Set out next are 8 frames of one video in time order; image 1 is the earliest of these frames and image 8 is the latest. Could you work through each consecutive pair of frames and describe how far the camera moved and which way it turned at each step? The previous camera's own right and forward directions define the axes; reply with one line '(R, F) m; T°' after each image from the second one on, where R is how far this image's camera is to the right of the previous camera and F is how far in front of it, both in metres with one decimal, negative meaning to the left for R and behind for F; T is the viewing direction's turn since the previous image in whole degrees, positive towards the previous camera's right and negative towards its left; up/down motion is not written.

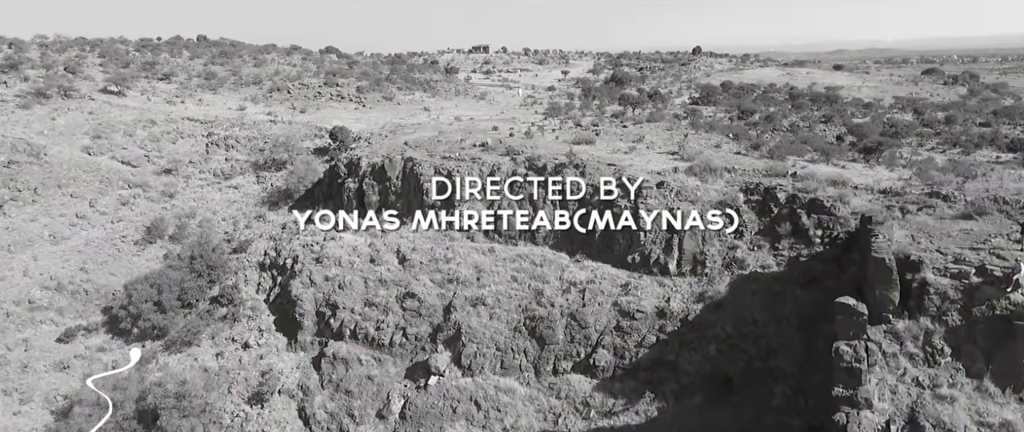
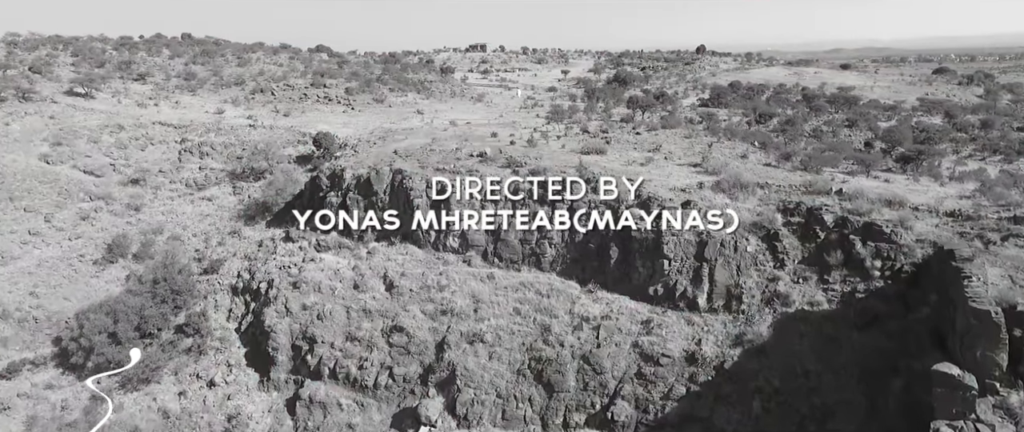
(-0.1, +2.6) m; 0°
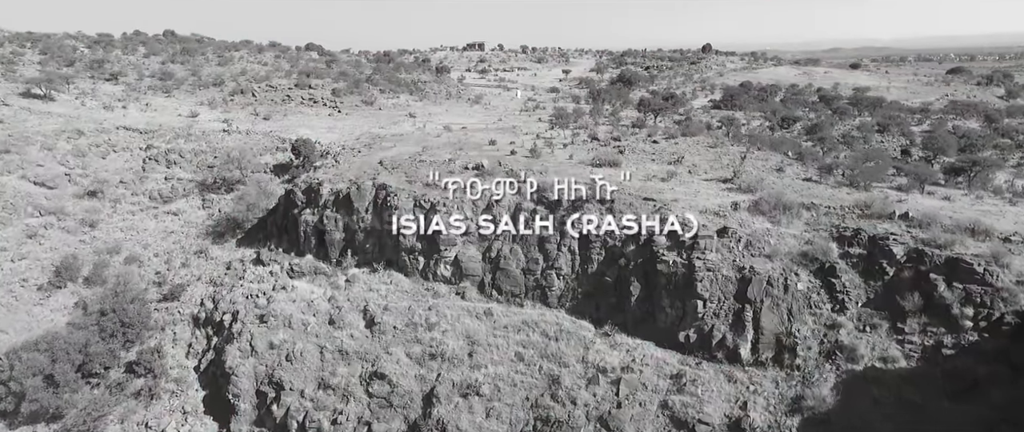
(-0.1, +2.8) m; 0°
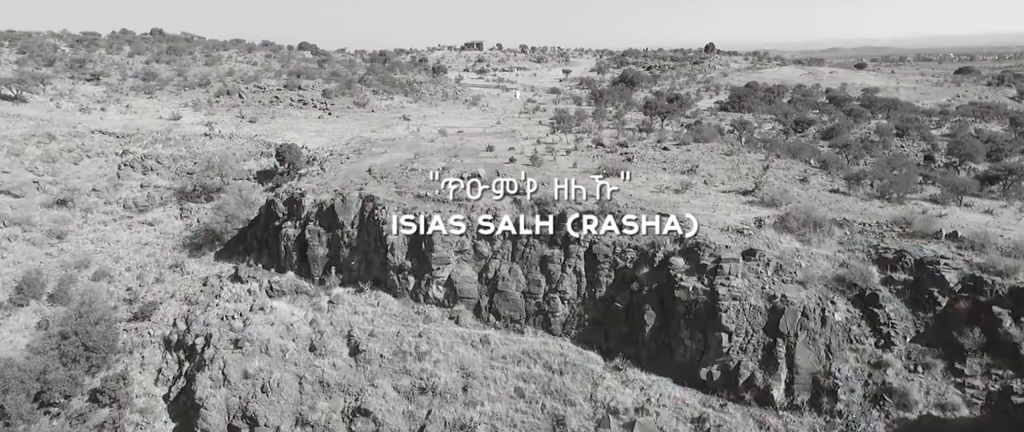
(0.0, +1.6) m; 0°
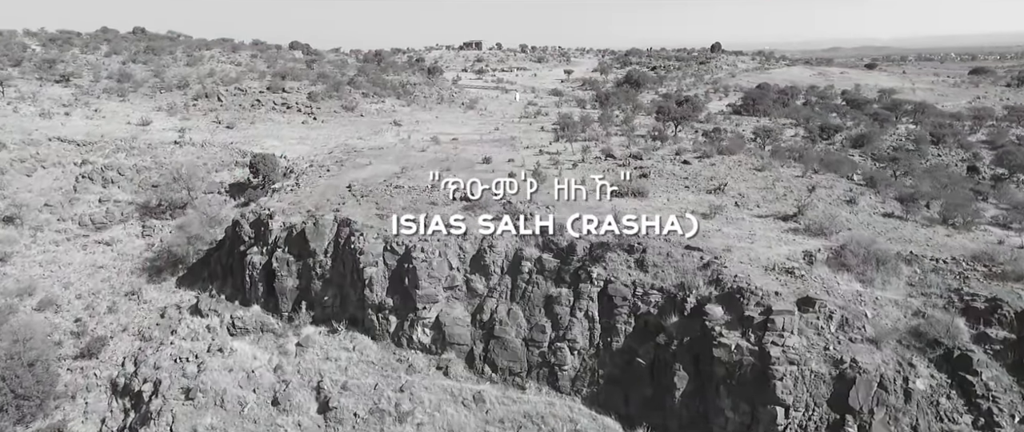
(0.0, +2.4) m; 0°
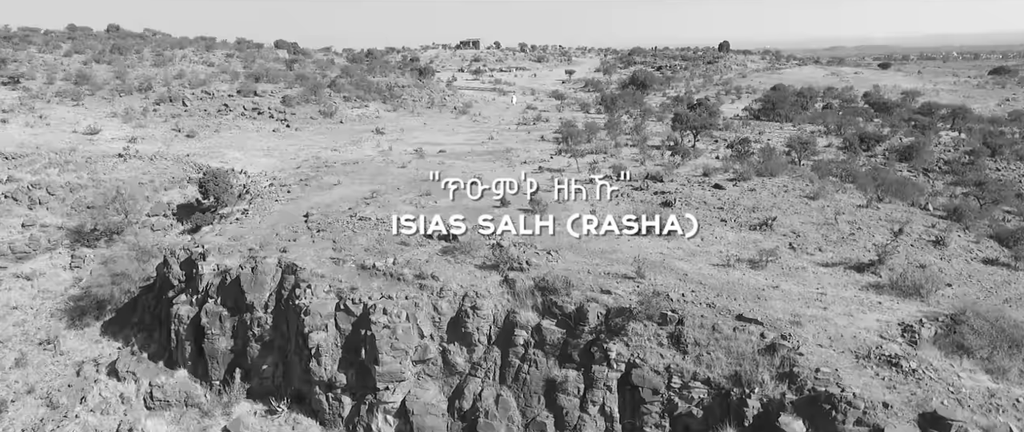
(+0.1, +3.3) m; 0°
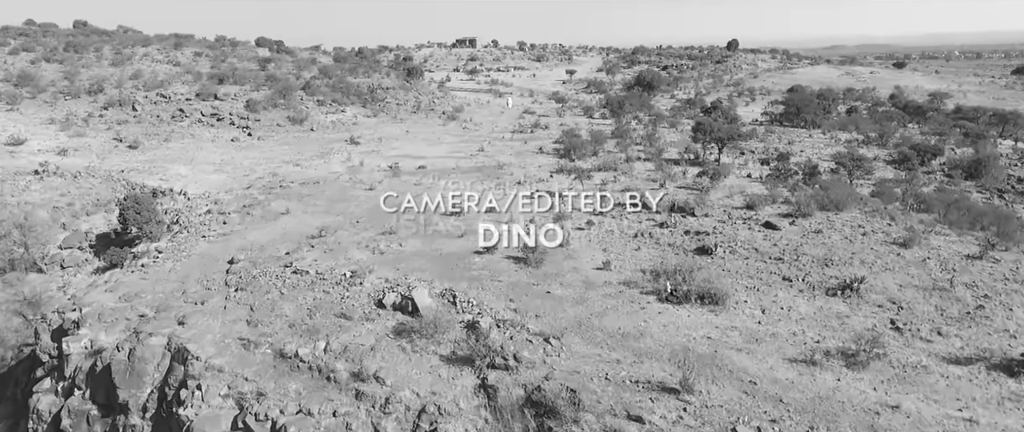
(+0.2, +3.5) m; 0°
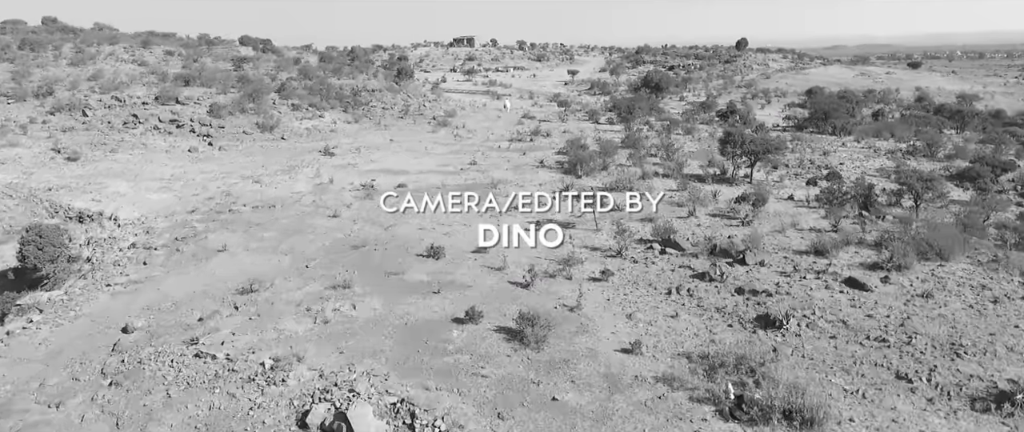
(+0.1, +2.9) m; 0°
